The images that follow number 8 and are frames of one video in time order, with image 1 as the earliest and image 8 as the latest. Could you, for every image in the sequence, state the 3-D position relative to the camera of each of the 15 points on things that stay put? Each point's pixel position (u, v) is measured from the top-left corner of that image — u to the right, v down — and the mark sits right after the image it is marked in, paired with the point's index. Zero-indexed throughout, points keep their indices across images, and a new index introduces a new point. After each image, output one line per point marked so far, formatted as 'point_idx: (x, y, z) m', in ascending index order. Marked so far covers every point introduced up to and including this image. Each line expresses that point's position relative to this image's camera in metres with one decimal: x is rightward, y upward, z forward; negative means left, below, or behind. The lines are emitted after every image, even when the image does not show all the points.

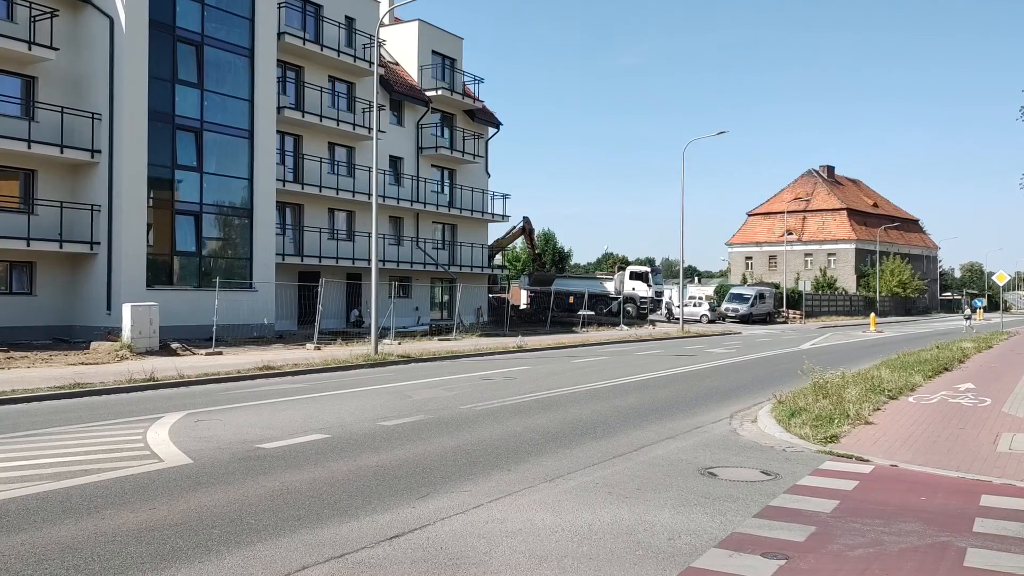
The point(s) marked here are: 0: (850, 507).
0: (+2.7, -1.7, +7.0) m
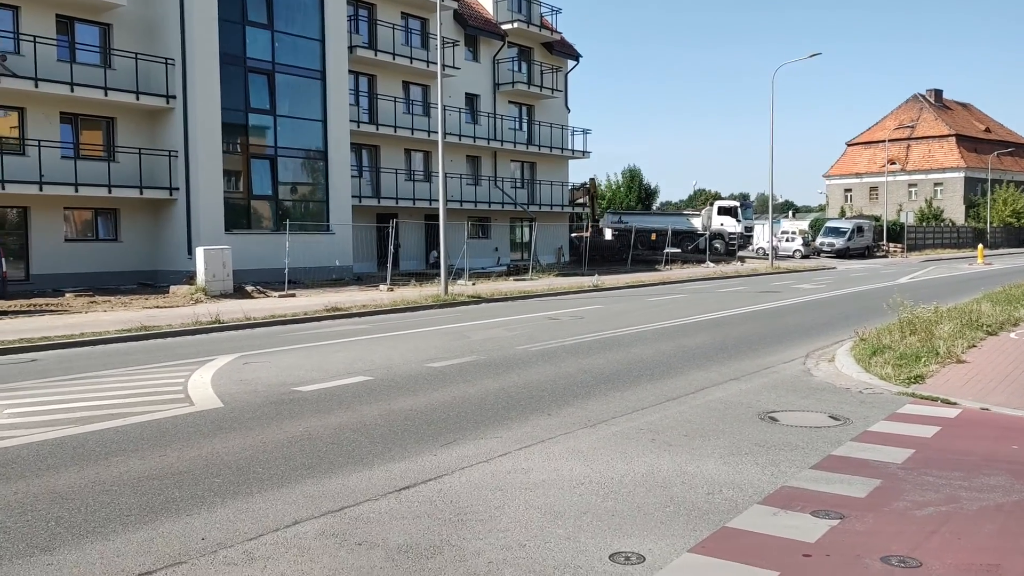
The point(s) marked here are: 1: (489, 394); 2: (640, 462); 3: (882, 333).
0: (+2.9, -1.2, +6.2) m
1: (-0.2, -1.0, +8.6) m
2: (+0.9, -1.2, +6.0) m
3: (+4.9, -0.6, +11.7) m
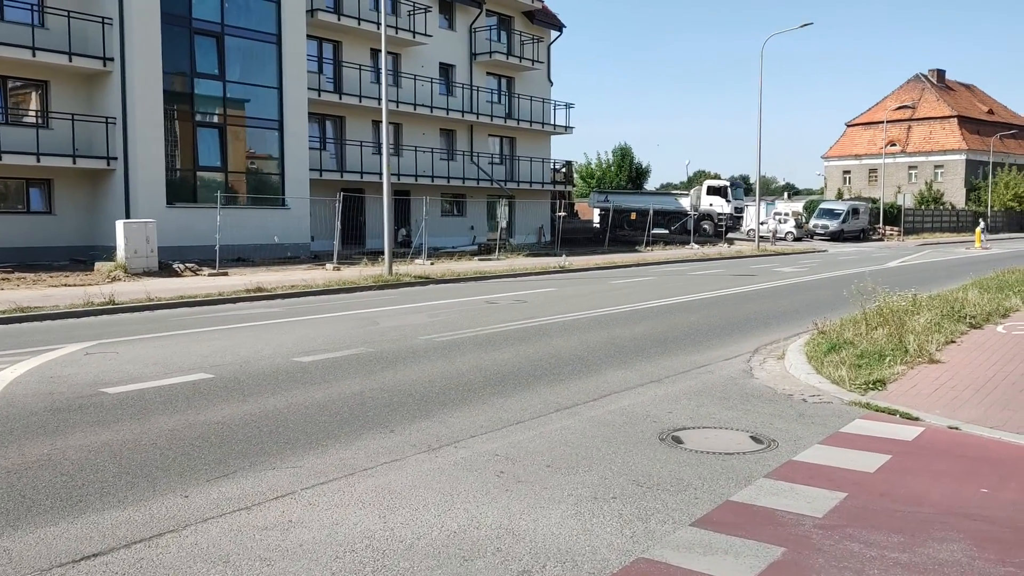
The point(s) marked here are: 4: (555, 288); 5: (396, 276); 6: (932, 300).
0: (+1.8, -1.1, +4.5) m
1: (-1.3, -0.9, +6.9) m
2: (-0.3, -1.1, +4.4) m
3: (+3.8, -0.4, +10.0) m
4: (+0.9, 0.0, +18.4) m
5: (-2.6, +0.3, +19.5) m
6: (+5.6, -0.2, +11.8) m
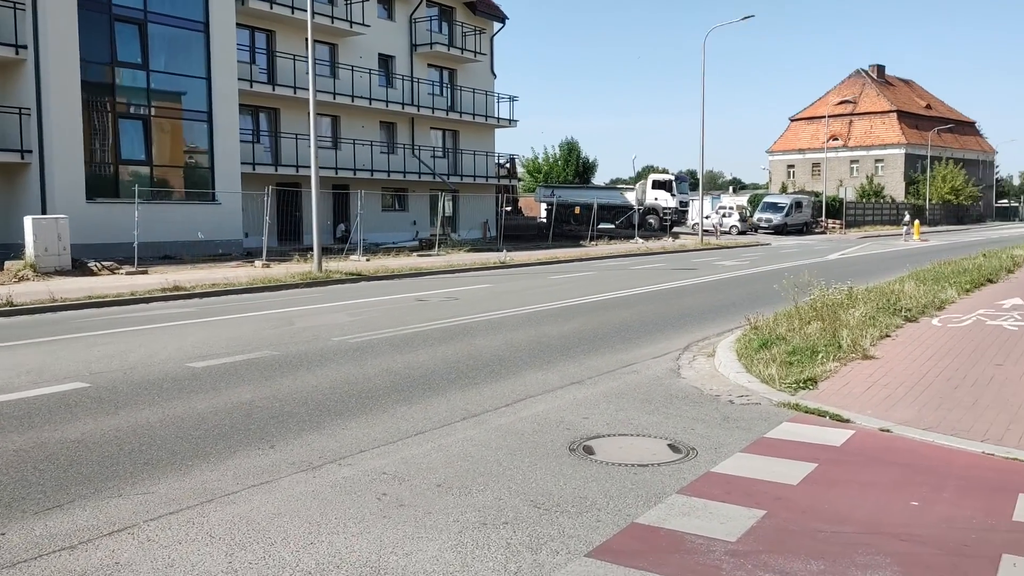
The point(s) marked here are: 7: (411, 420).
0: (+1.2, -1.1, +4.0) m
1: (-2.0, -0.9, +6.2) m
2: (-0.8, -1.1, +3.8) m
3: (+2.9, -0.3, +9.6) m
4: (-0.5, +0.1, +17.8) m
5: (-3.9, +0.3, +18.8) m
6: (+4.6, -0.1, +11.5) m
7: (-0.7, -0.9, +6.0) m
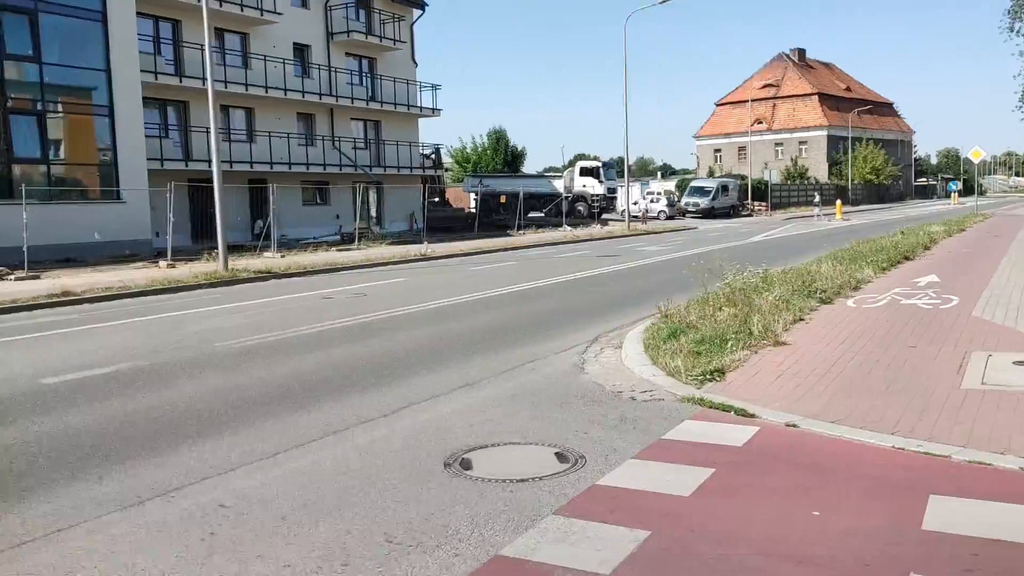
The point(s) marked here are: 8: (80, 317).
0: (+0.6, -1.0, +3.5) m
1: (-2.8, -0.9, +5.5) m
2: (-1.4, -1.1, +3.1) m
3: (+1.9, -0.2, +9.2) m
4: (-2.1, +0.2, +17.2) m
5: (-5.6, +0.3, +17.9) m
6: (+3.5, +0.2, +11.2) m
7: (-1.4, -0.9, +5.4) m
8: (-5.9, -0.4, +12.0) m
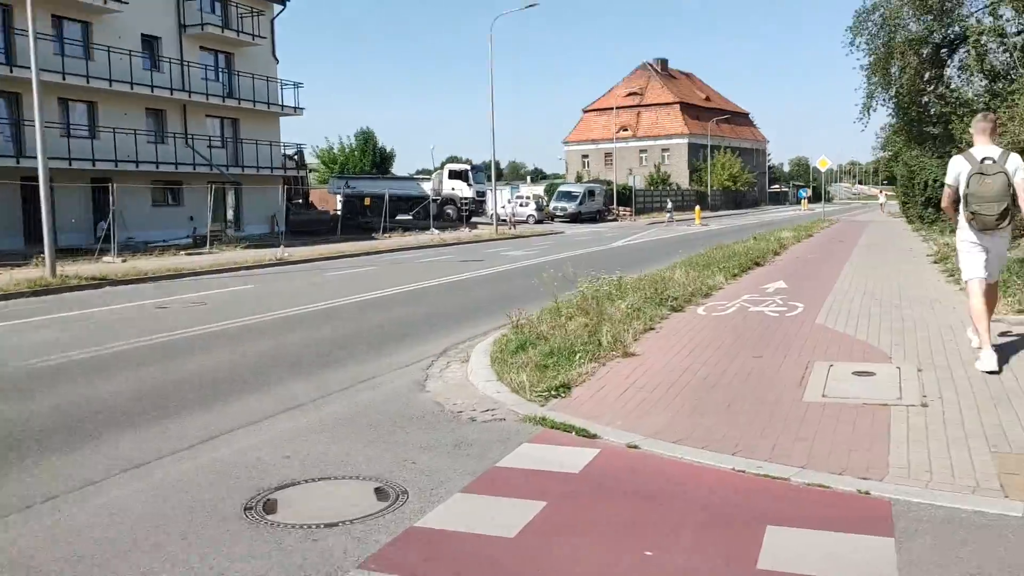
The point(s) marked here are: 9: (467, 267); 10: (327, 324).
0: (-0.1, -1.1, +3.1) m
1: (-3.8, -1.0, +4.6) m
2: (-2.0, -1.2, +2.4) m
3: (+0.3, -0.3, +8.9) m
4: (-4.7, +0.1, +16.2) m
5: (-8.4, +0.2, +16.4) m
6: (+1.6, +0.1, +11.1) m
7: (-2.4, -1.0, +4.7) m
8: (-7.8, -0.5, +10.6) m
9: (-1.0, +0.5, +19.9) m
10: (-2.2, -0.4, +10.4) m
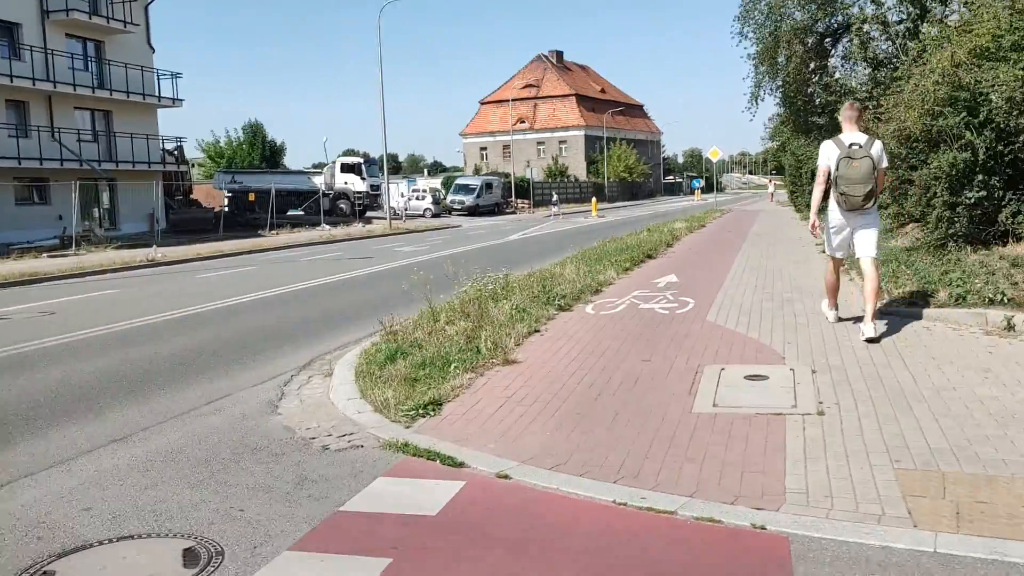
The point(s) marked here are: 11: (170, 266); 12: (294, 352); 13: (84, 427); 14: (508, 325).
0: (-0.6, -1.2, +2.4) m
1: (-4.4, -1.1, +3.4) m
2: (-2.5, -1.3, +1.5) m
3: (-0.9, -0.3, +8.2) m
4: (-6.7, 0.0, +14.9) m
5: (-10.3, 0.0, +14.7) m
6: (+0.2, +0.1, +10.5) m
7: (-3.1, -1.1, +3.7) m
8: (-9.1, -0.7, +9.0) m
9: (-3.4, +0.5, +18.9) m
10: (-3.5, -0.5, +9.4) m
11: (-7.4, +0.5, +19.3) m
12: (-2.1, -0.5, +8.6) m
13: (-2.8, -0.9, +5.8) m
14: (0.0, -0.3, +7.9) m
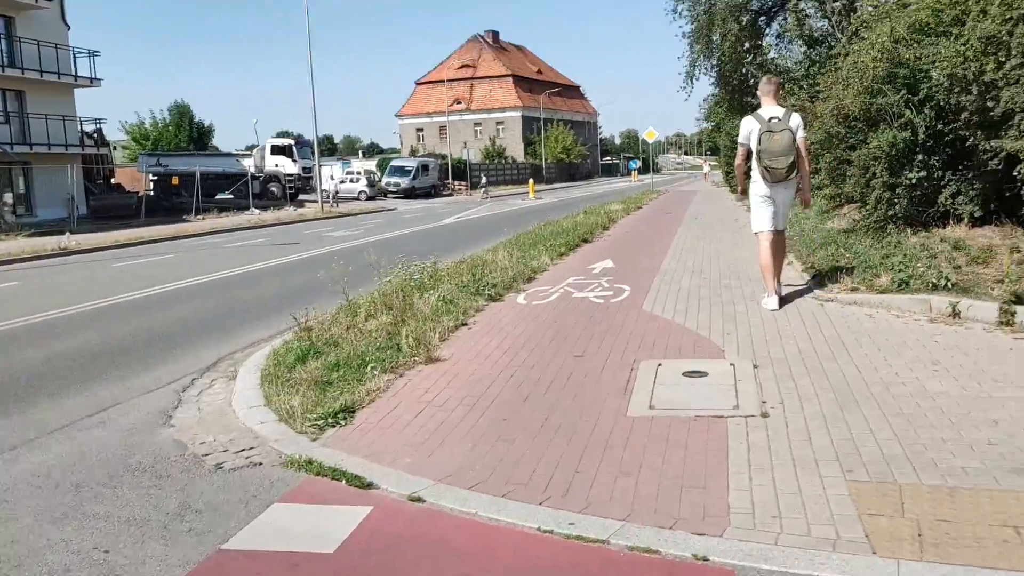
0: (-0.9, -1.2, +1.8) m
1: (-4.7, -1.2, +2.6) m
2: (-2.6, -1.4, +0.8) m
3: (-1.5, -0.2, +7.6) m
4: (-7.8, +0.1, +13.9) m
5: (-11.4, +0.1, +13.4) m
6: (-0.6, +0.2, +10.0) m
7: (-3.4, -1.2, +3.0) m
8: (-9.7, -0.8, +7.8) m
9: (-4.8, +0.7, +18.1) m
10: (-4.2, -0.4, +8.6) m
11: (-8.8, +0.7, +18.3) m
12: (-2.8, -0.4, +8.0) m
13: (-3.3, -0.9, +5.1) m
14: (-0.7, -0.3, +7.3) m
